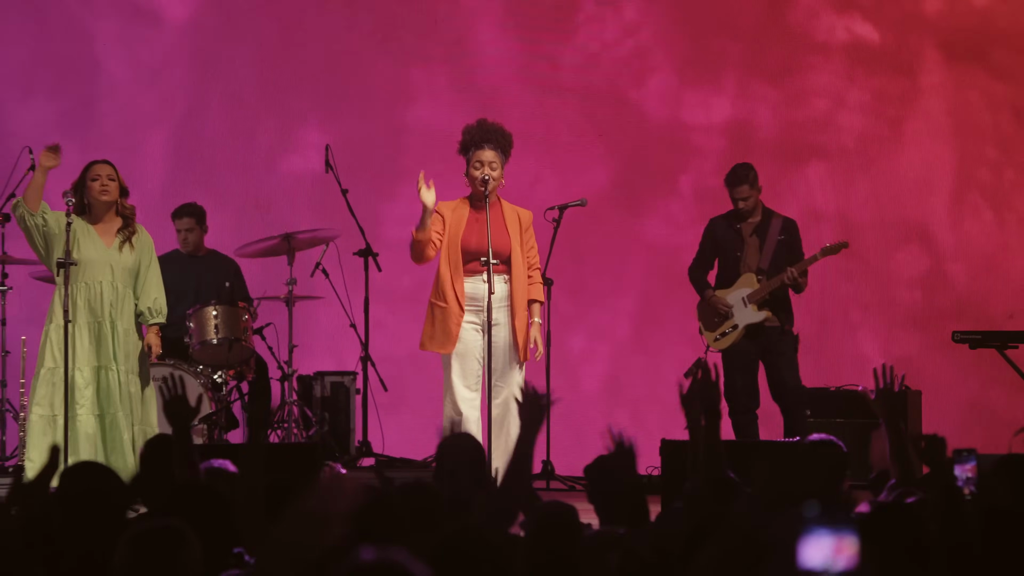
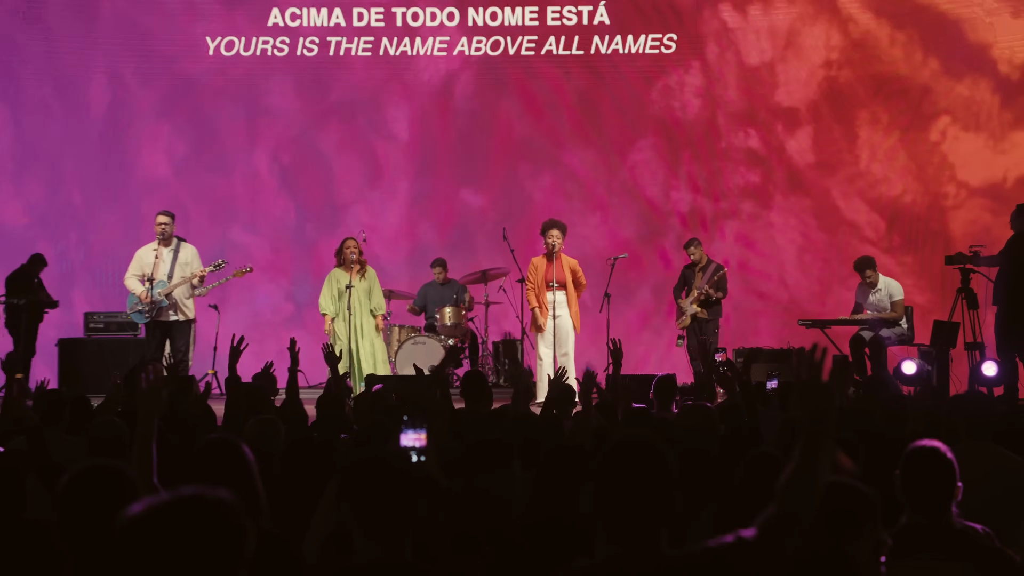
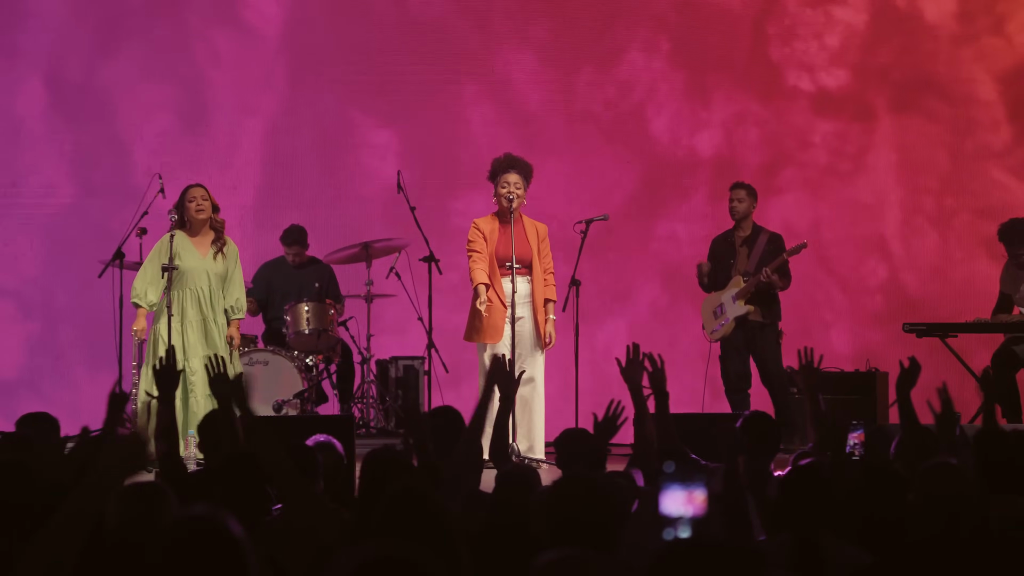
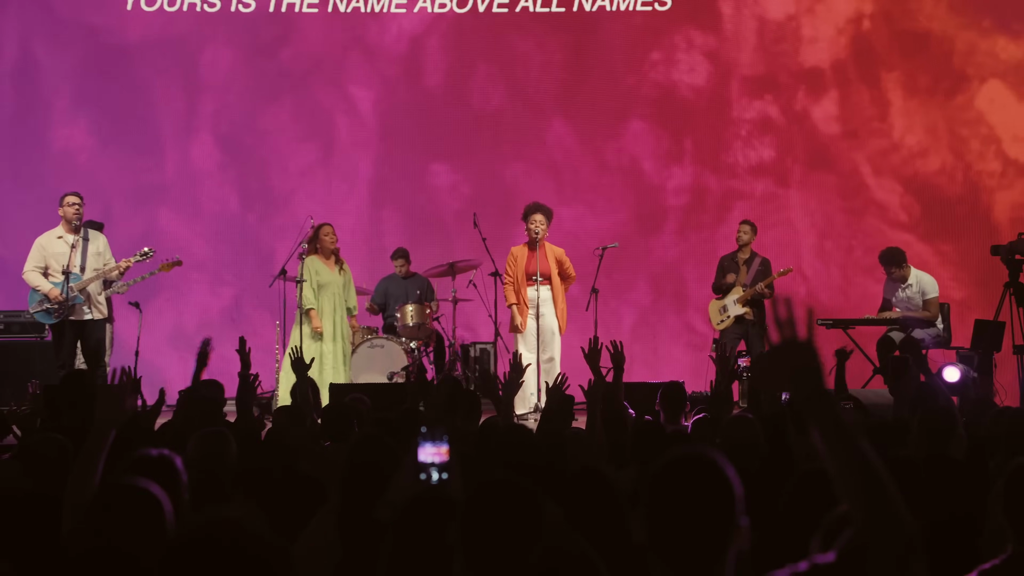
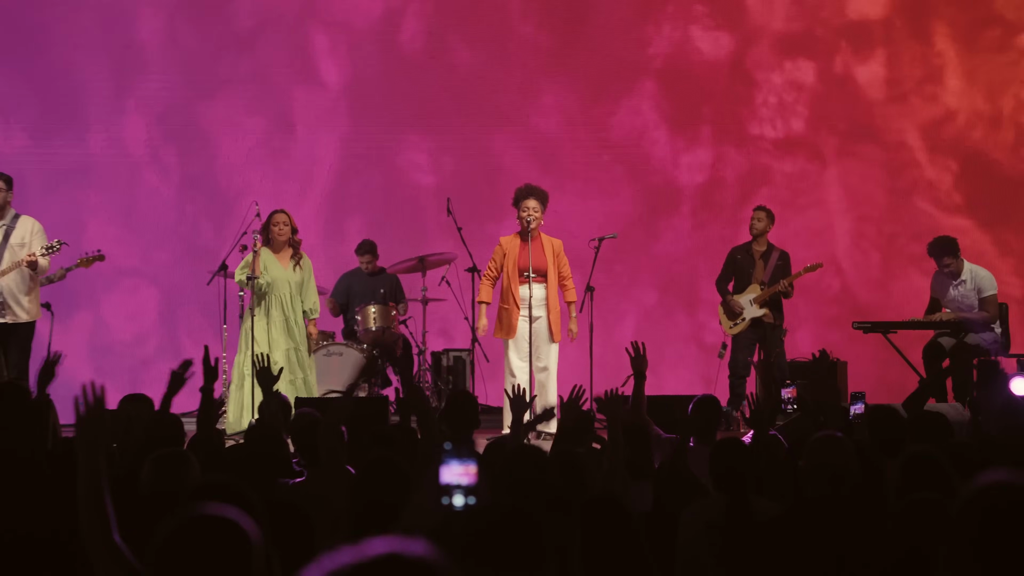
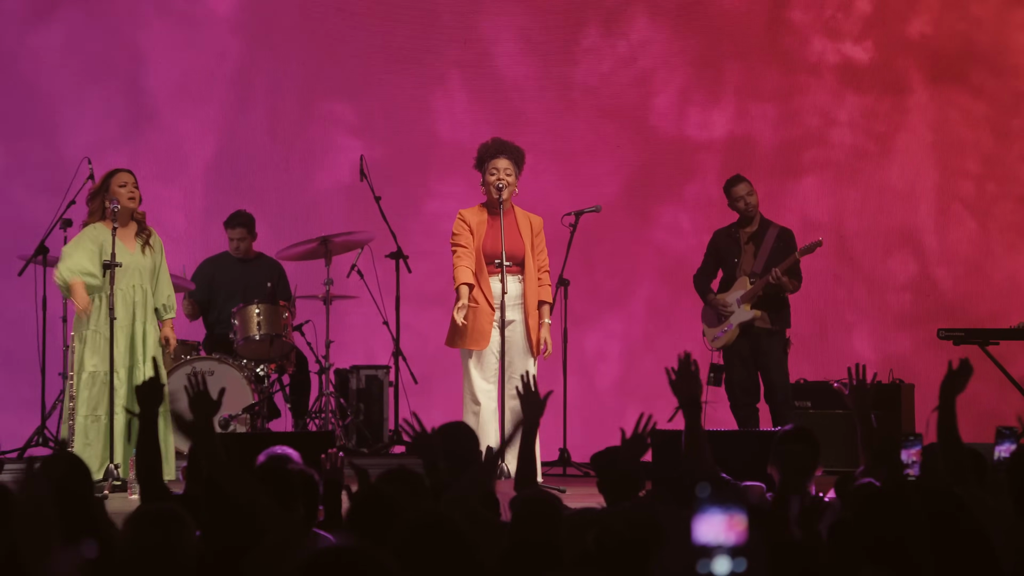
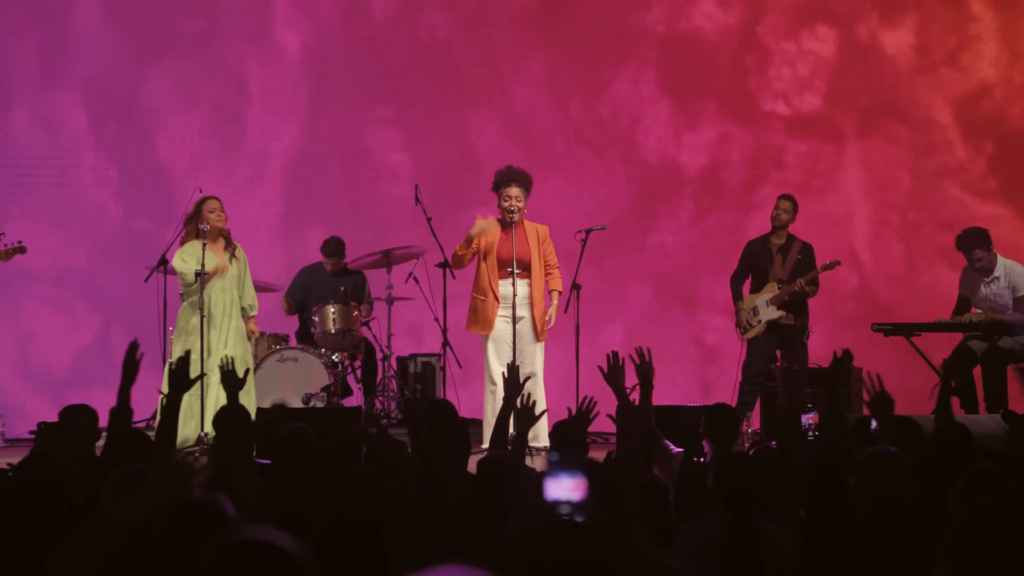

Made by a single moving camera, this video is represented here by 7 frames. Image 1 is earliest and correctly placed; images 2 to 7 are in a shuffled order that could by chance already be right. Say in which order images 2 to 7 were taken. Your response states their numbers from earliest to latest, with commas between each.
6, 3, 7, 5, 4, 2
